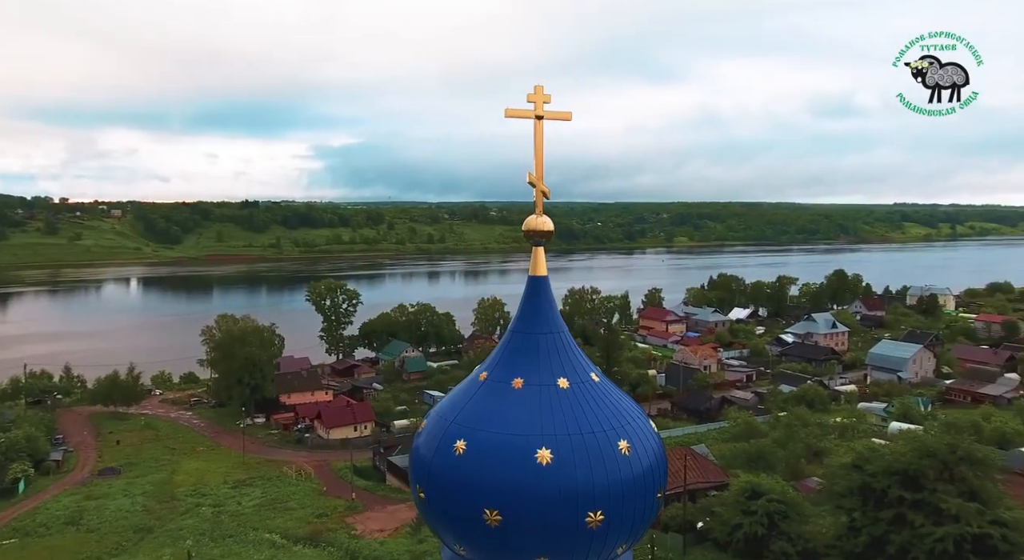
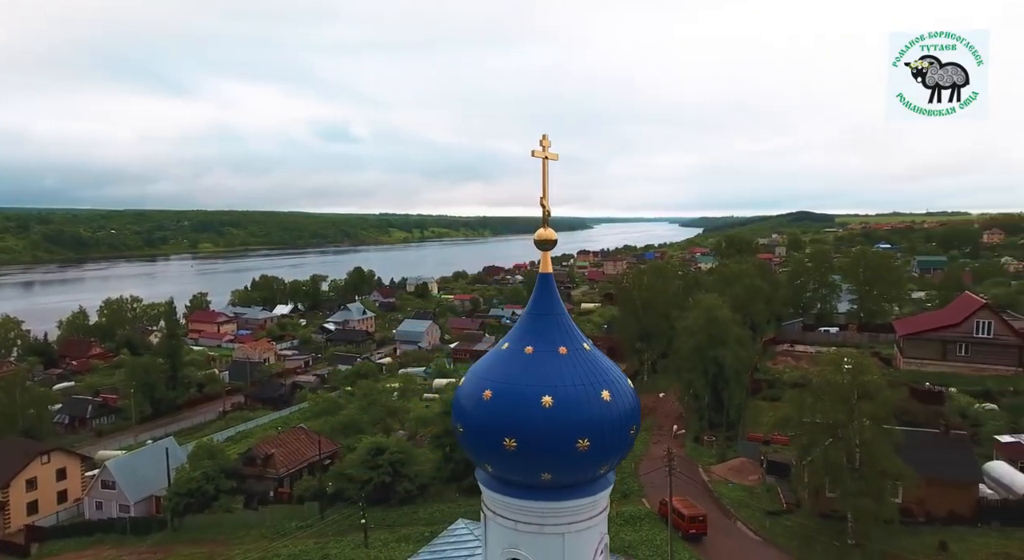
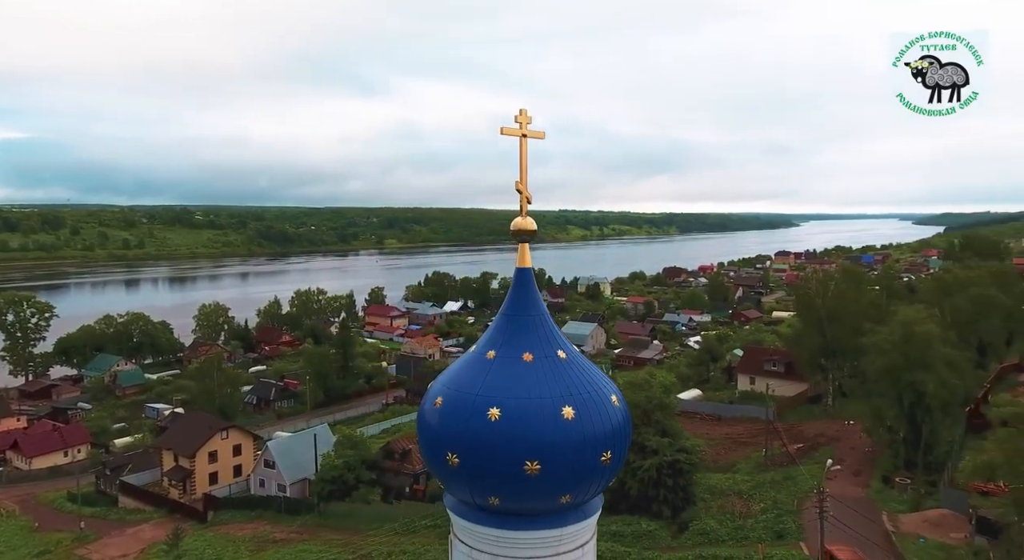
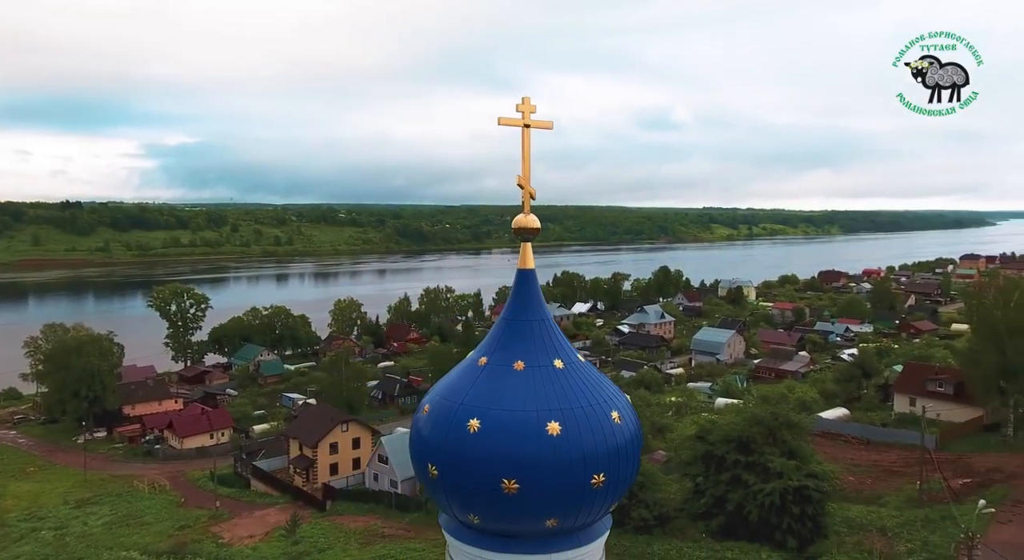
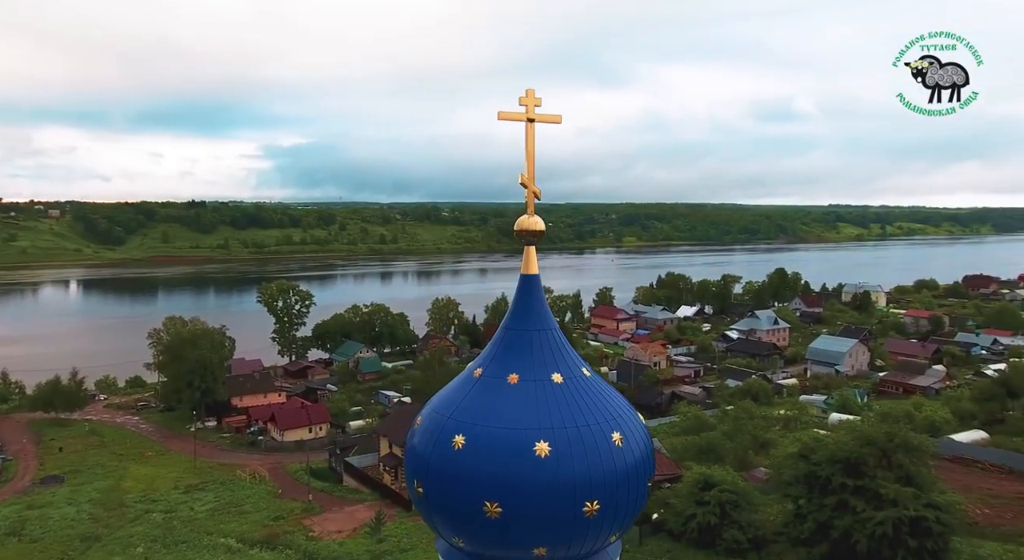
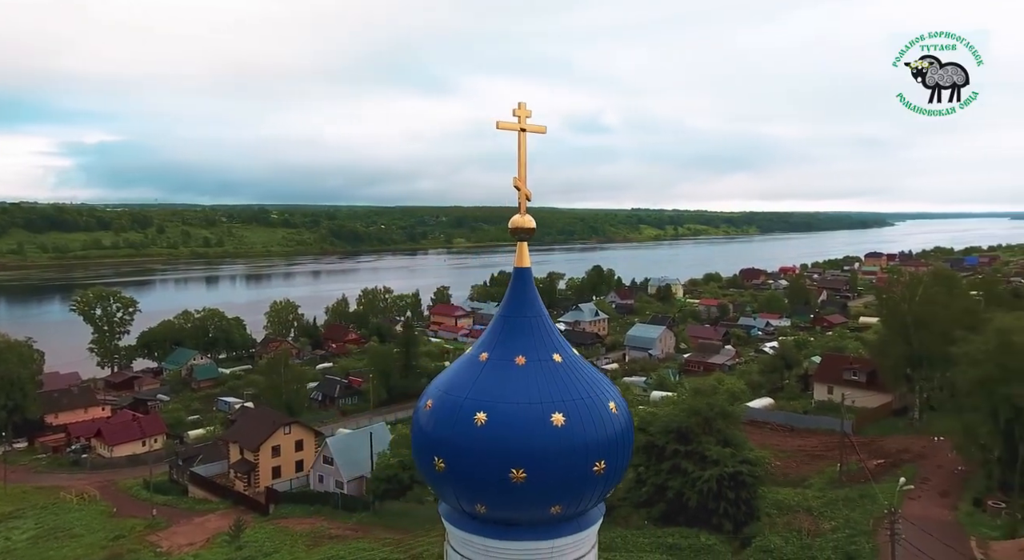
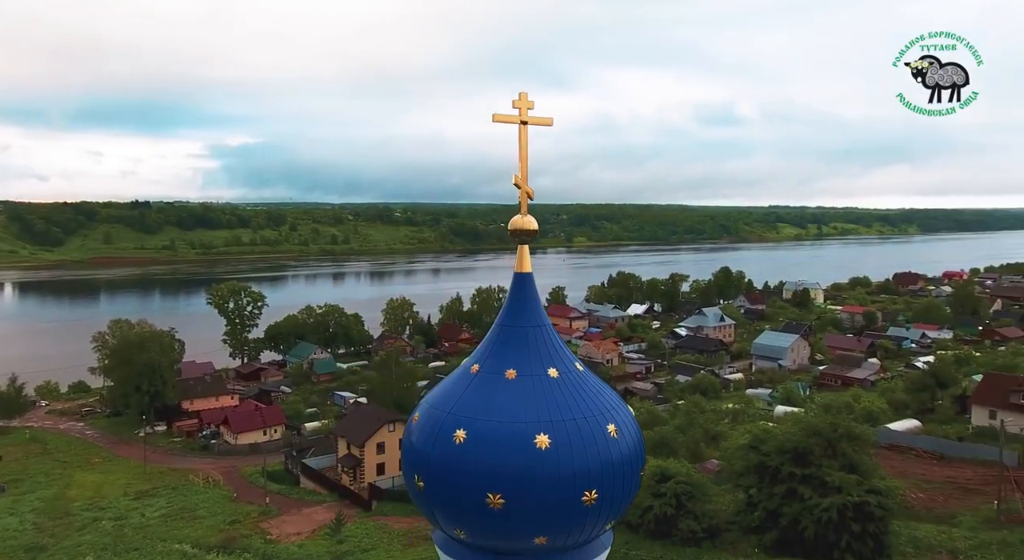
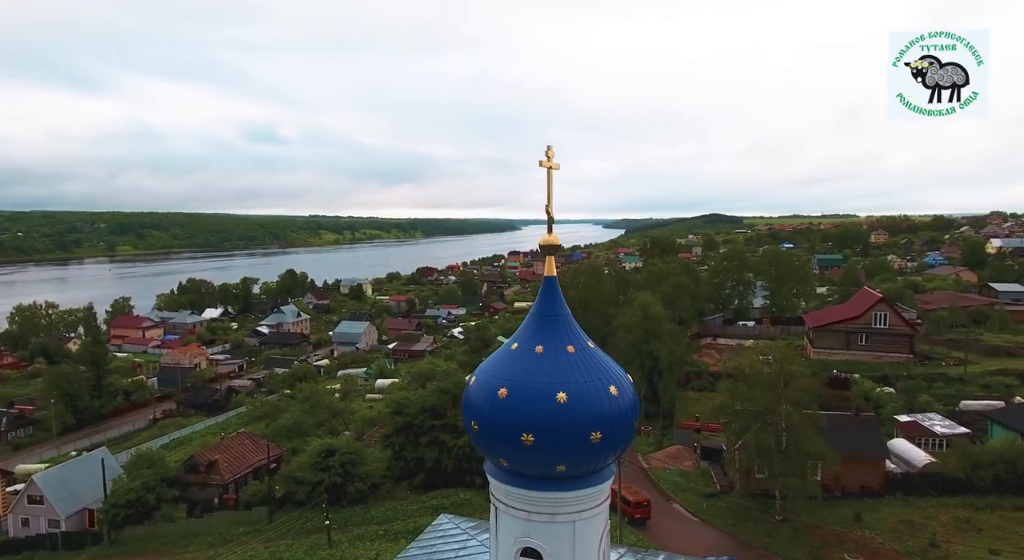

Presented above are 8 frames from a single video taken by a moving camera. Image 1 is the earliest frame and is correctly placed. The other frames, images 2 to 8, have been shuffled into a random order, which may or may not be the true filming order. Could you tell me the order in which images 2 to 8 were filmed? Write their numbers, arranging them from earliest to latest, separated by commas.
5, 7, 4, 6, 3, 2, 8
